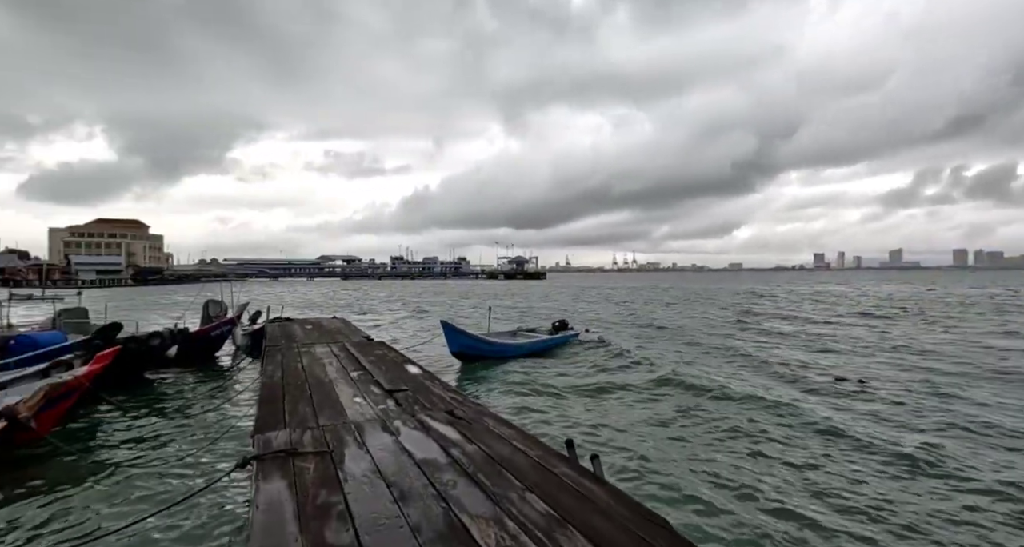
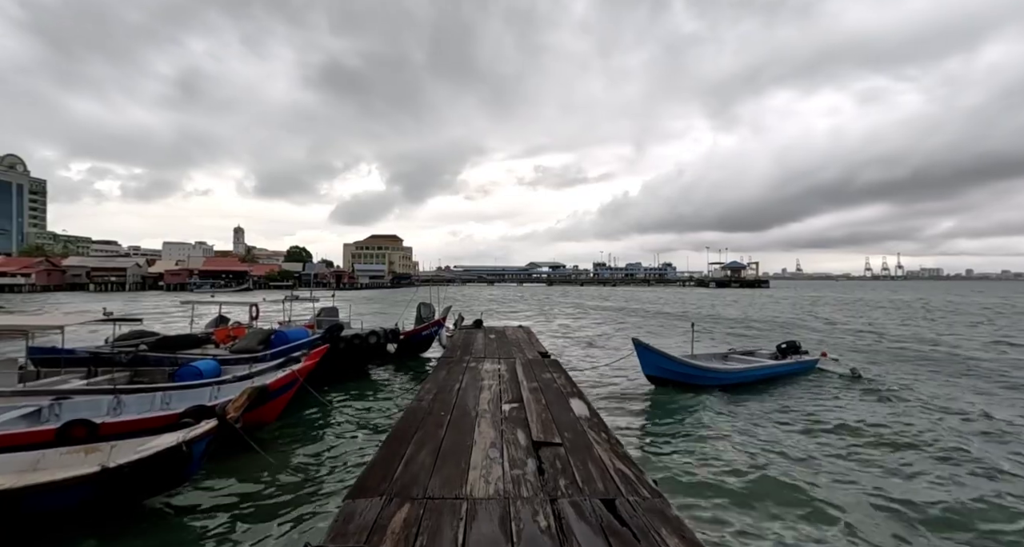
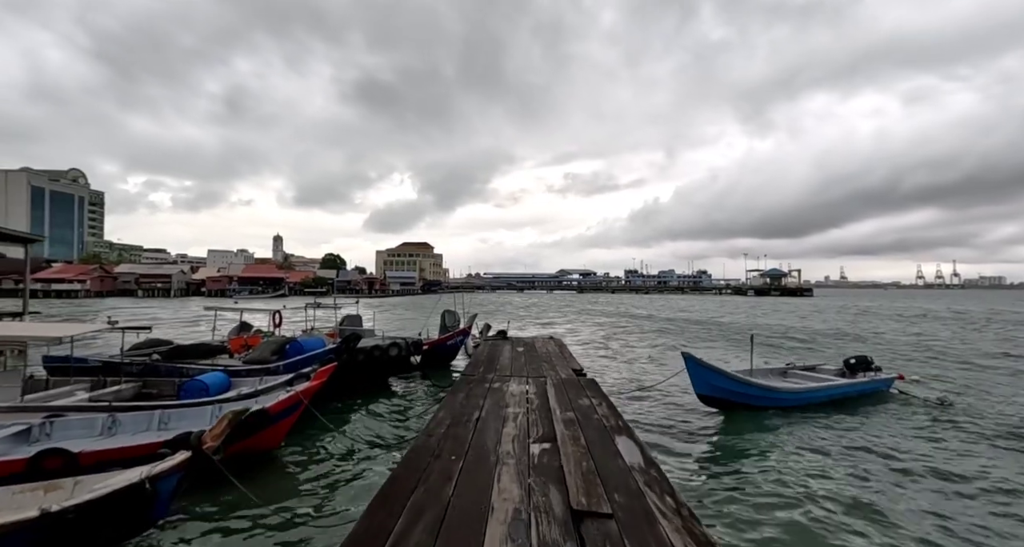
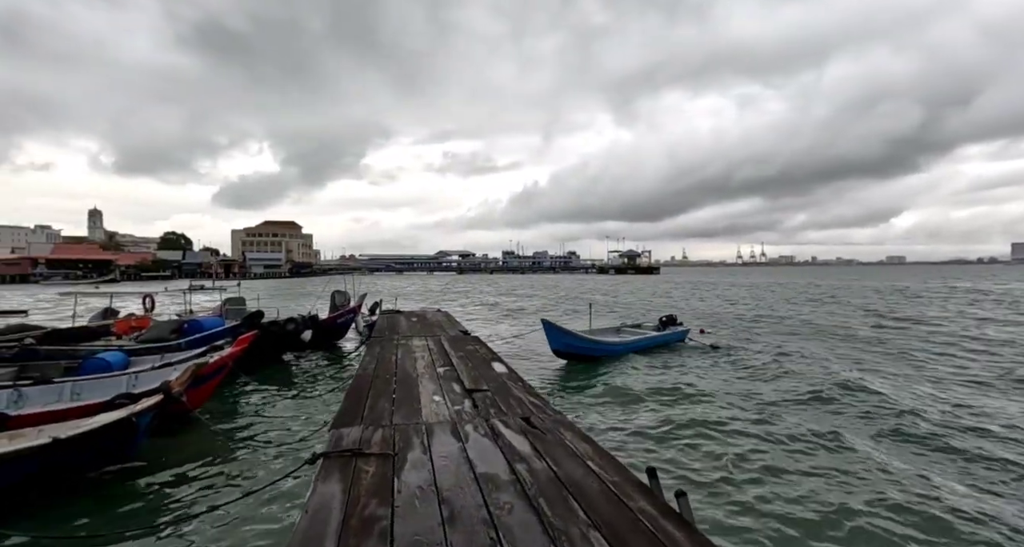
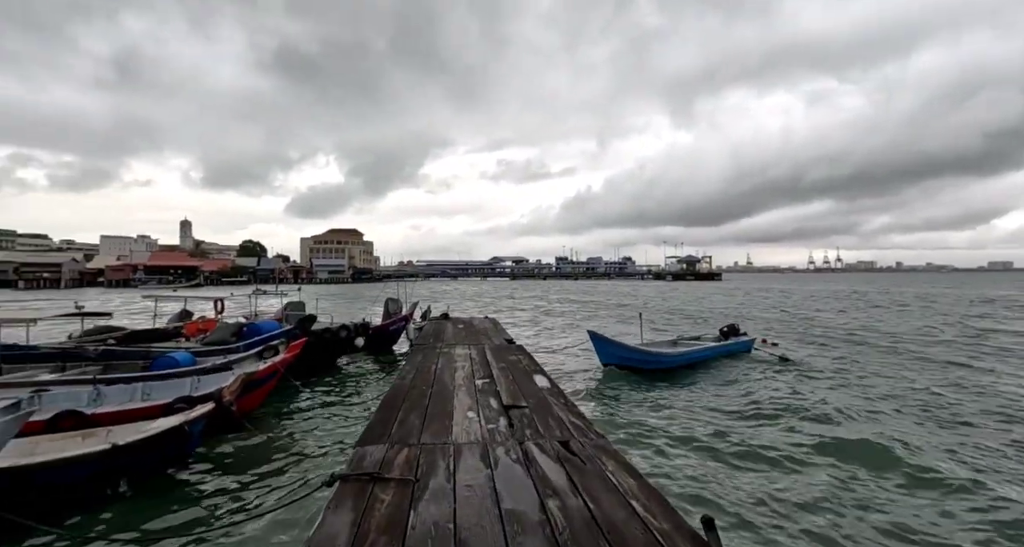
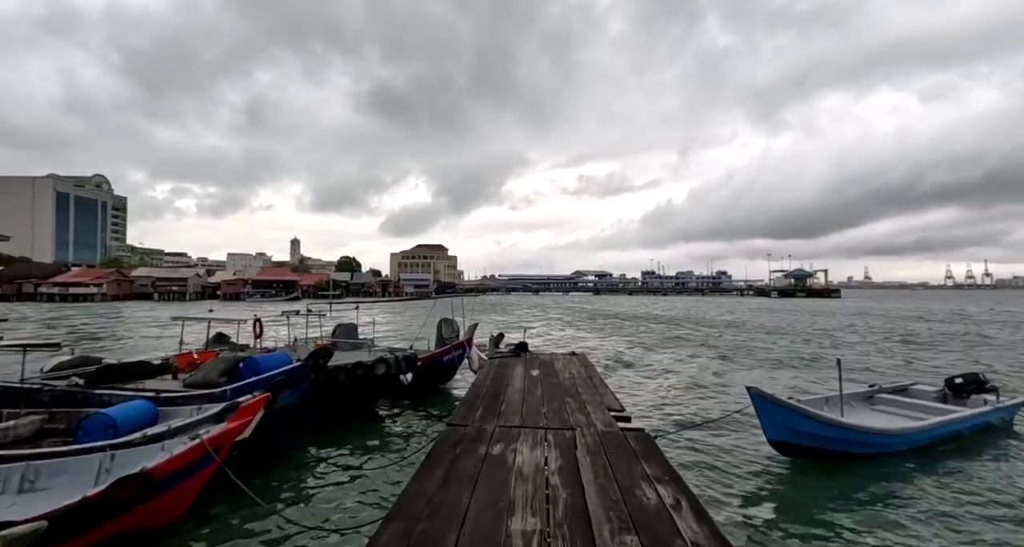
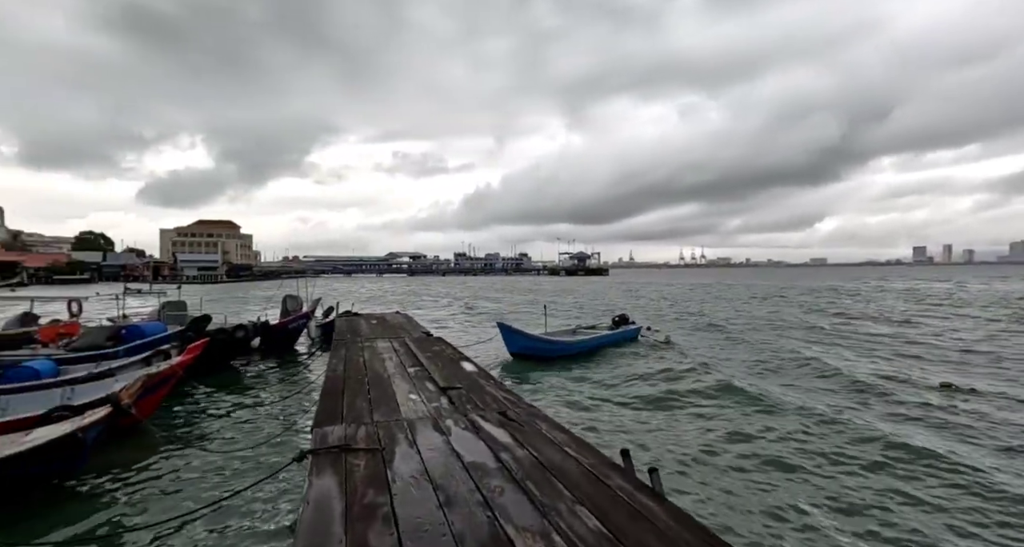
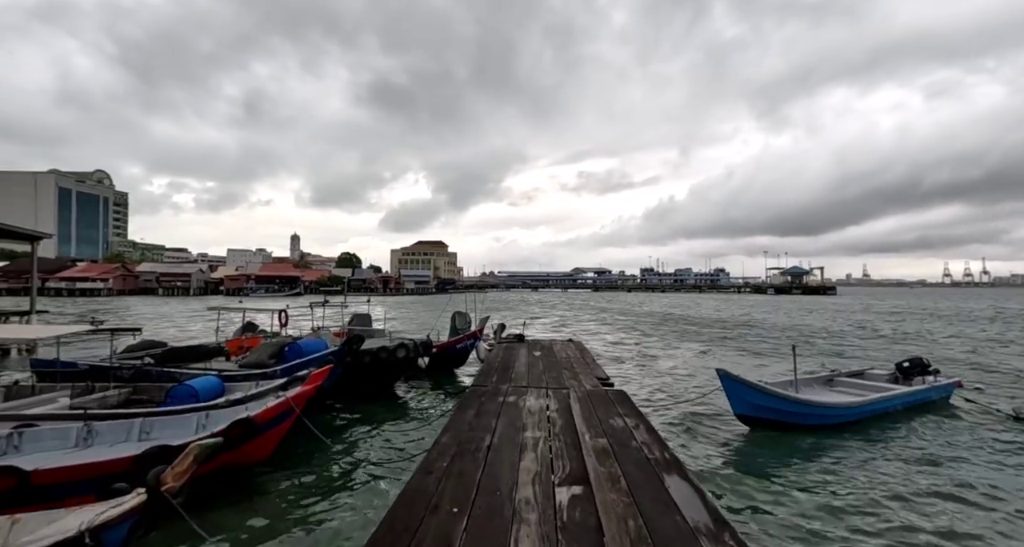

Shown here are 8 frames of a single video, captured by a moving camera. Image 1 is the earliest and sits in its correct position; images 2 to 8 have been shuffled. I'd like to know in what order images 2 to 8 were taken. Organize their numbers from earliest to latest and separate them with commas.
7, 4, 5, 2, 3, 8, 6
